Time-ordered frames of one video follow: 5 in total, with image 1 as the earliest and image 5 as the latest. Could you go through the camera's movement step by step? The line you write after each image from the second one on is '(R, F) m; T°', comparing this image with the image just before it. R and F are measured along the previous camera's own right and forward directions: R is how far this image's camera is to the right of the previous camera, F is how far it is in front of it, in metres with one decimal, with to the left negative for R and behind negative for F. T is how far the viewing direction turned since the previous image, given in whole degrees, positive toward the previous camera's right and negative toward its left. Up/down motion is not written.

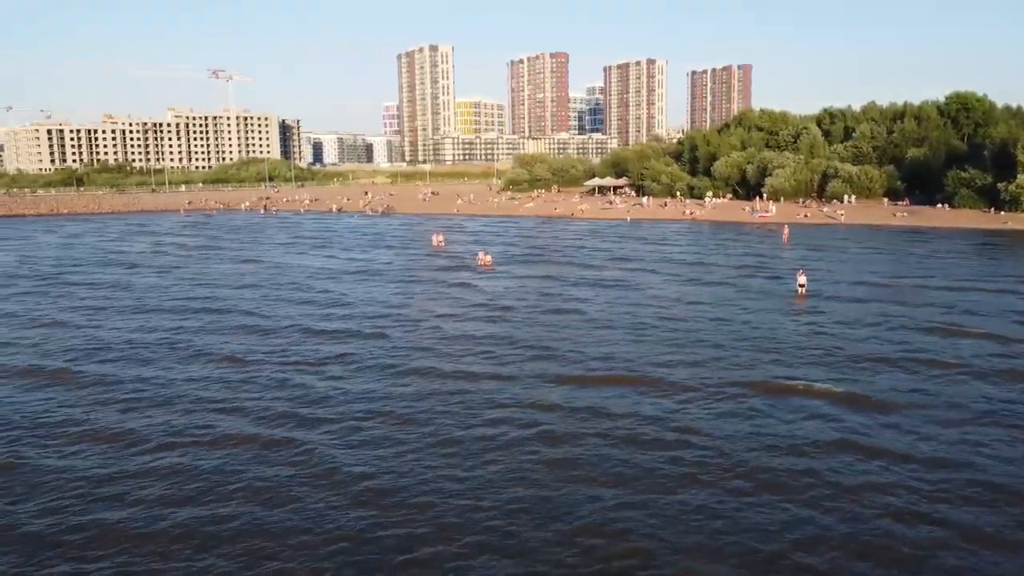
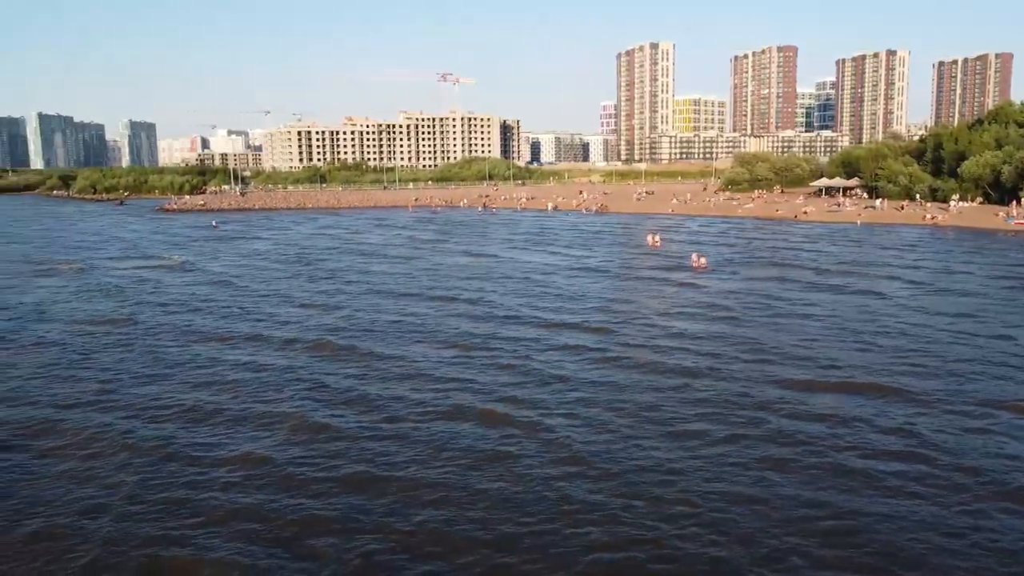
(-0.1, -0.2) m; -14°
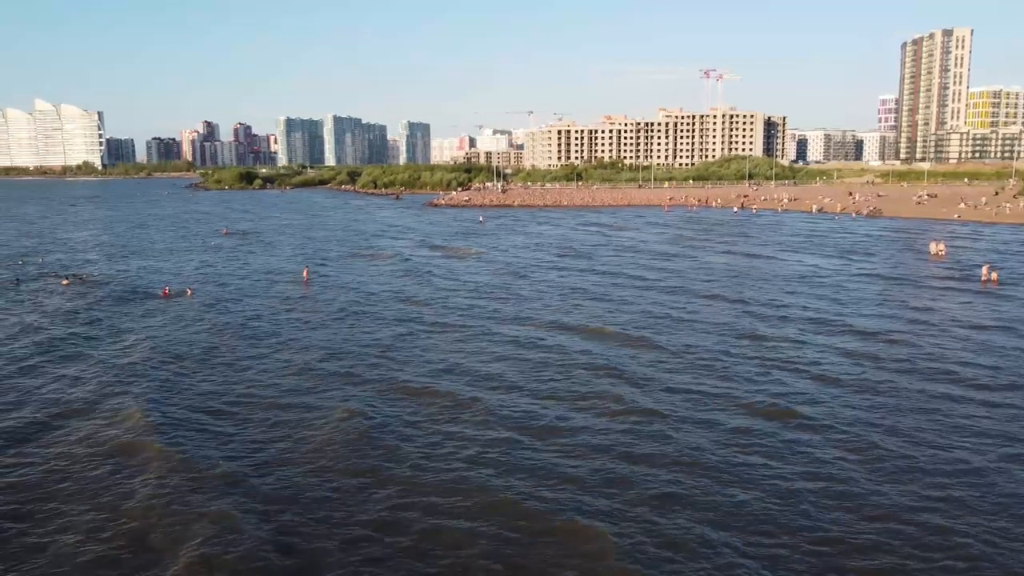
(-0.3, -0.5) m; -17°
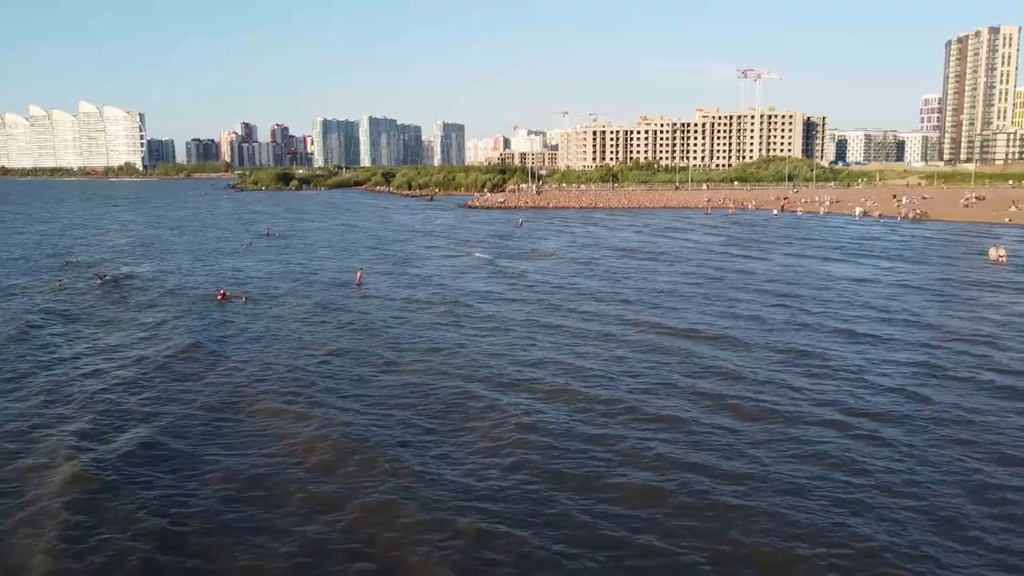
(-0.7, +1.5) m; -2°
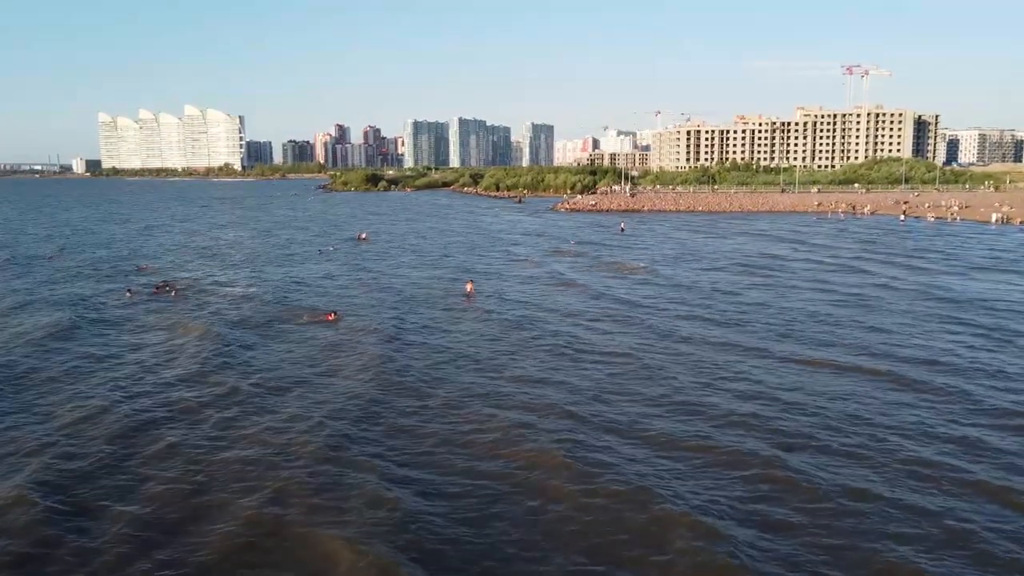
(-4.1, +9.4) m; -6°
